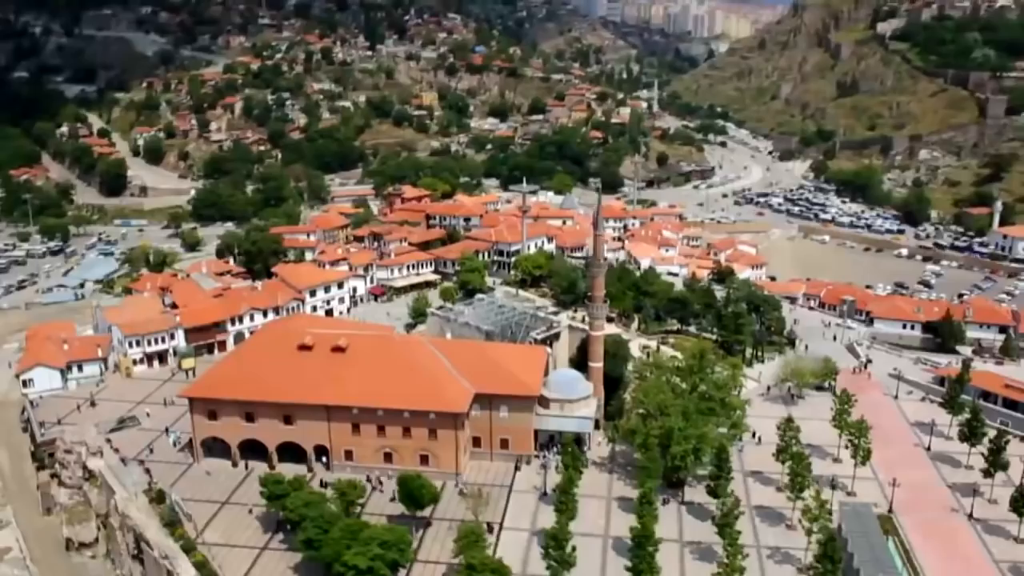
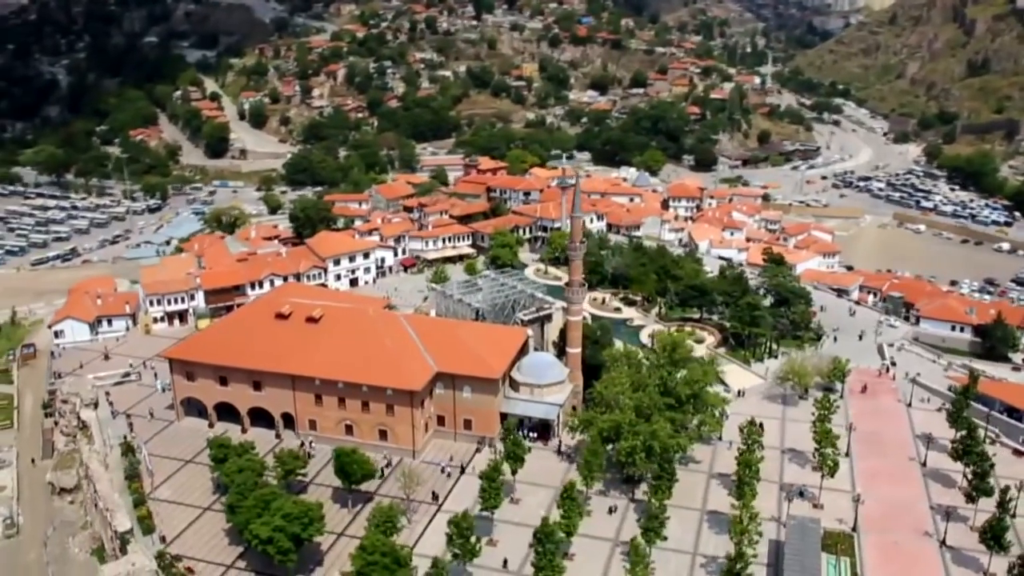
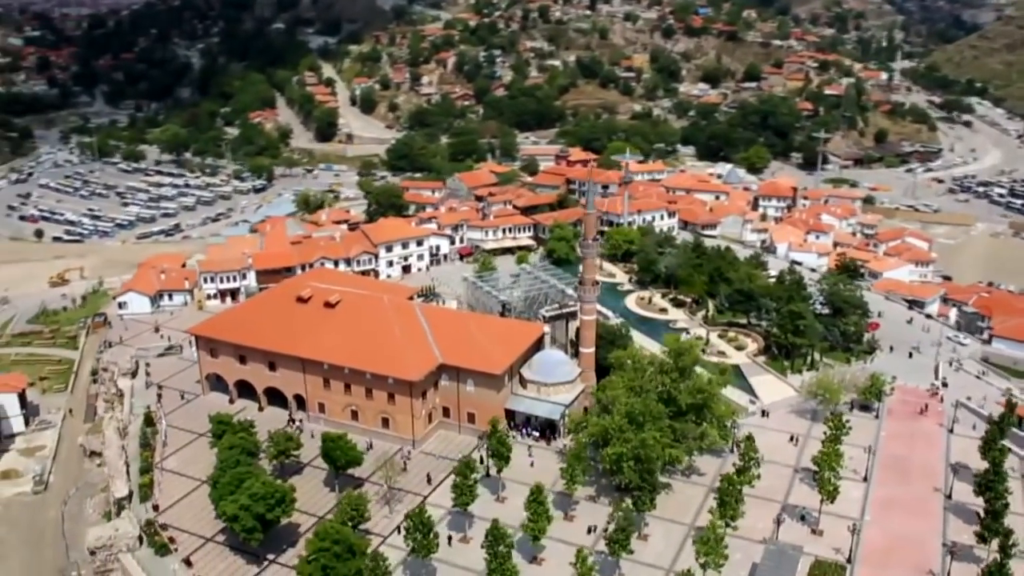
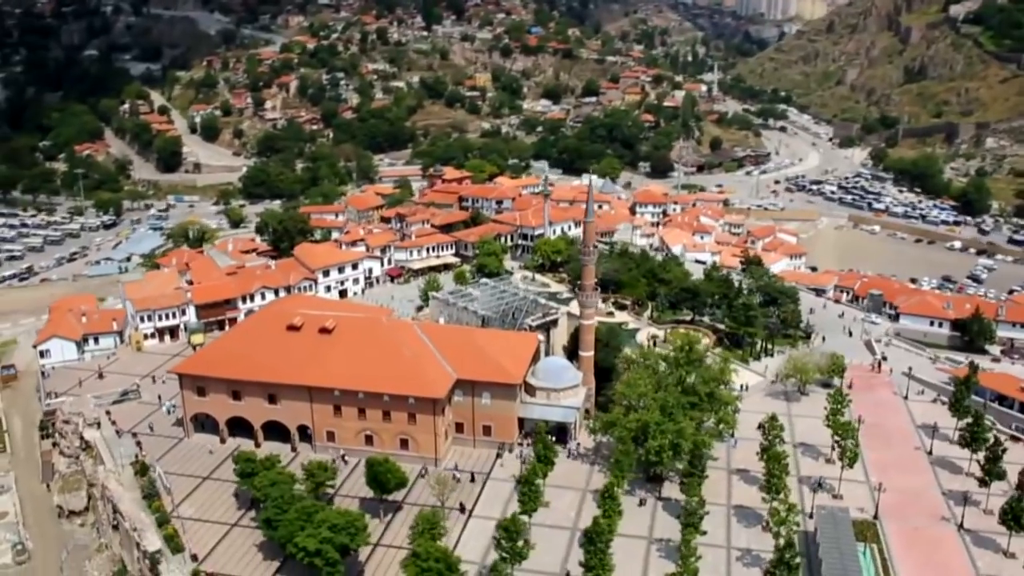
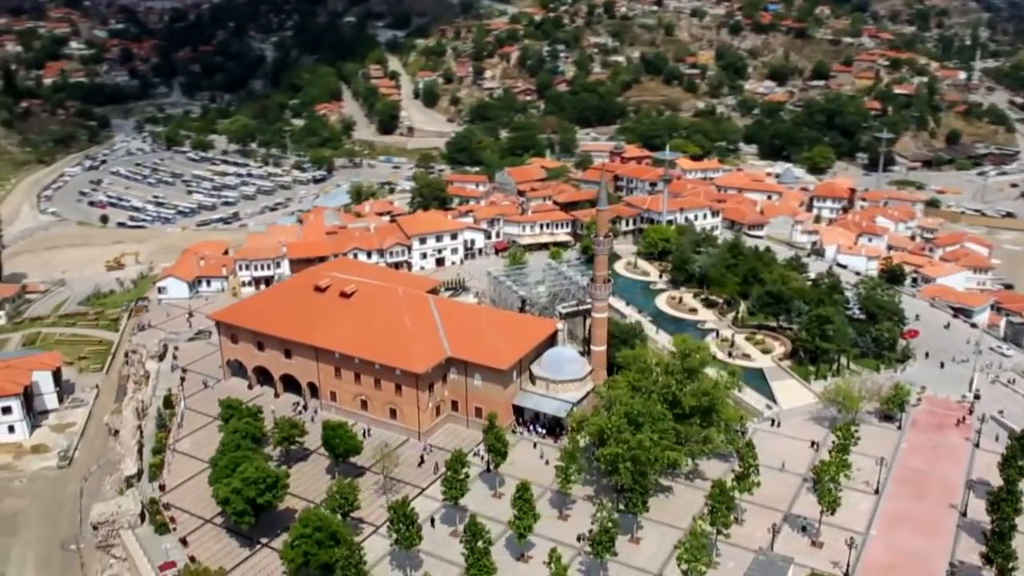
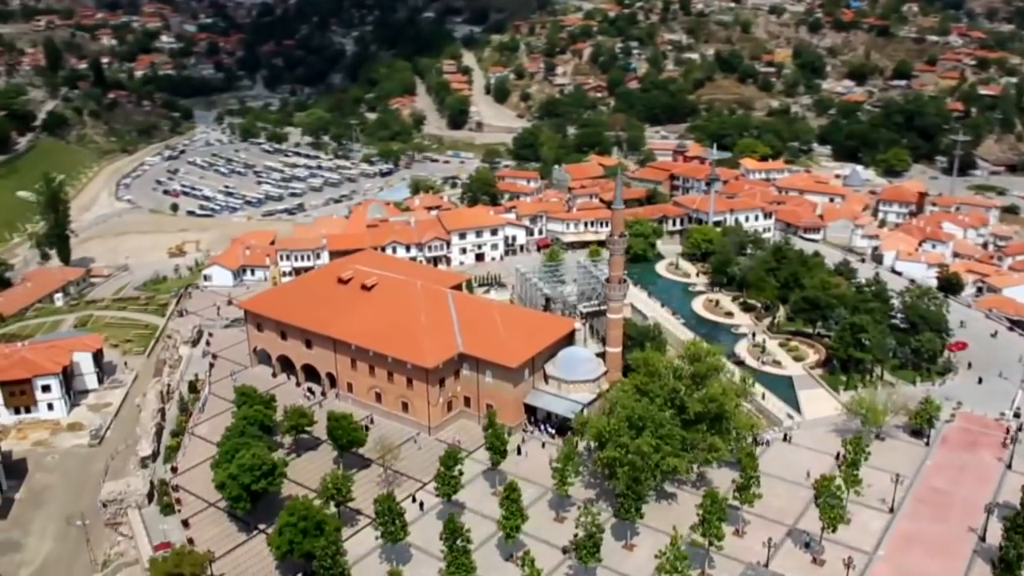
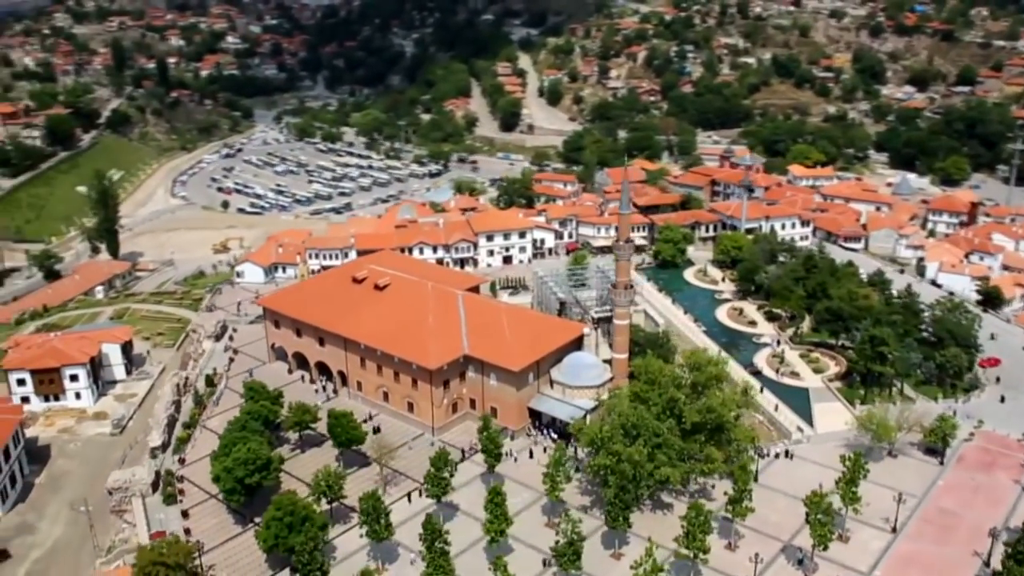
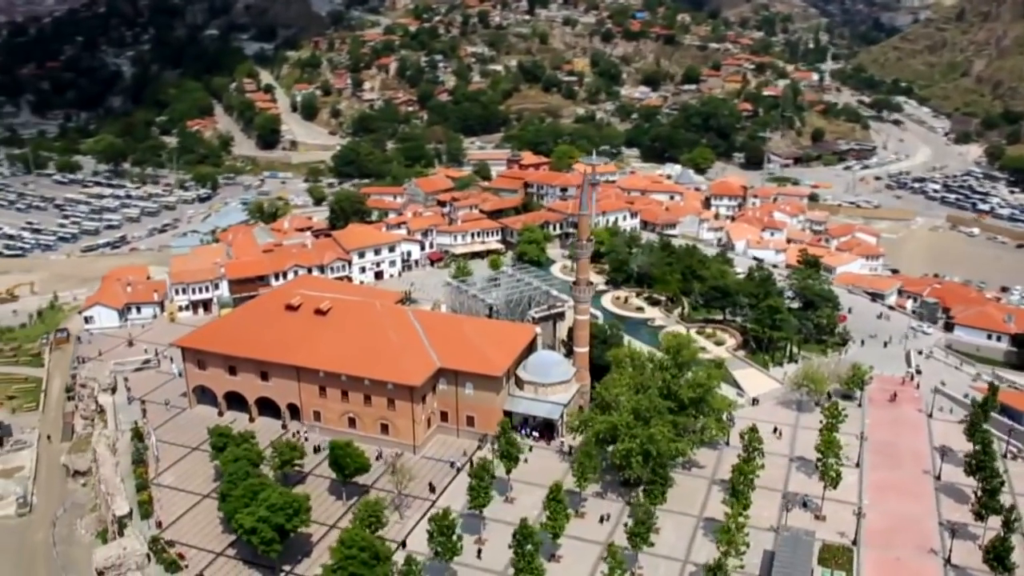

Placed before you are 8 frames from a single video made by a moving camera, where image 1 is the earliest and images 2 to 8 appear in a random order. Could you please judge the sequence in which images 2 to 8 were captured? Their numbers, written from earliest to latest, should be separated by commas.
4, 2, 8, 3, 5, 6, 7
